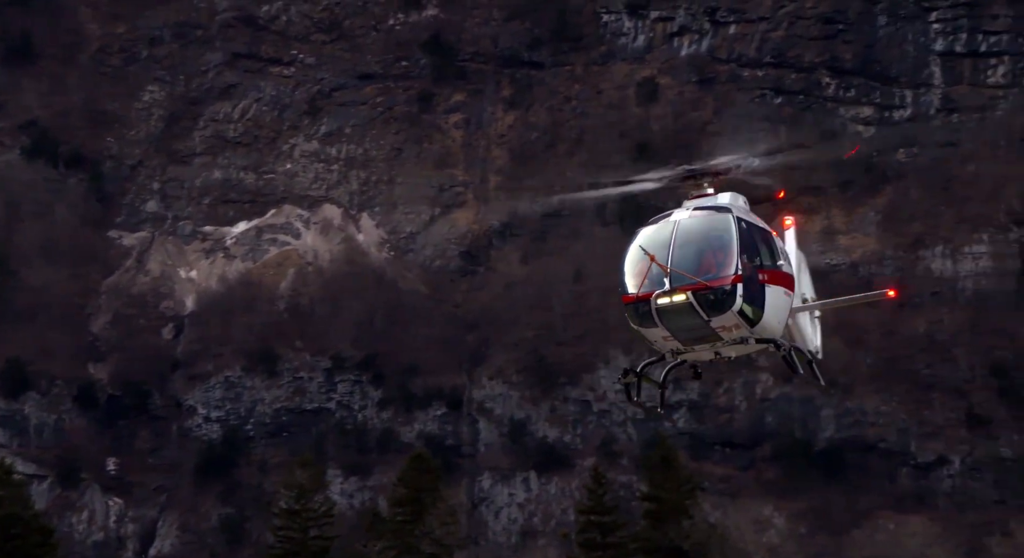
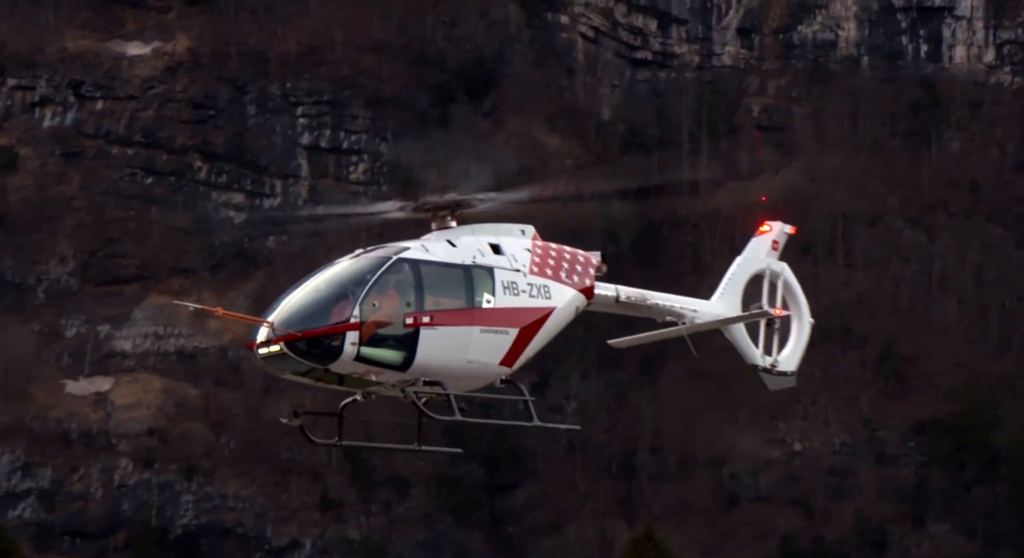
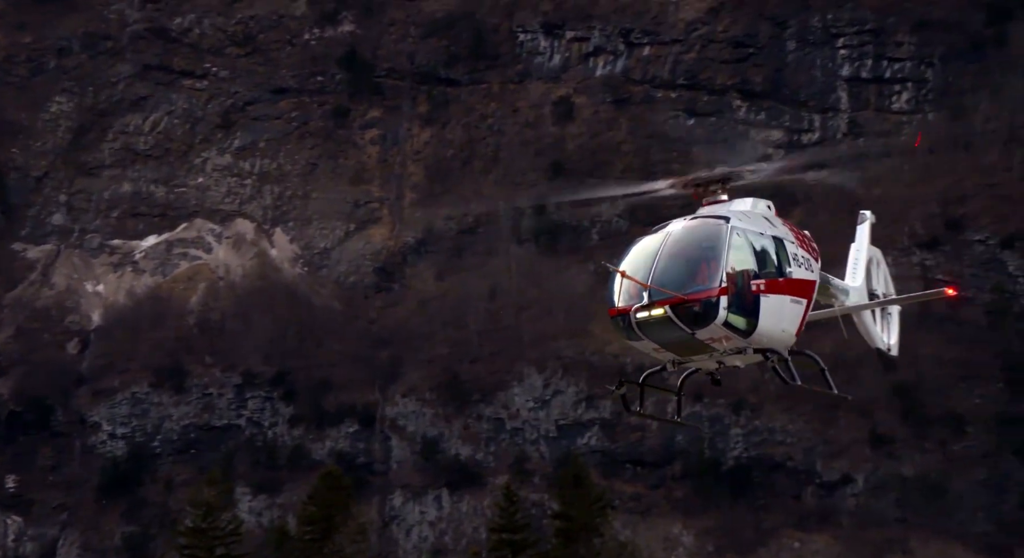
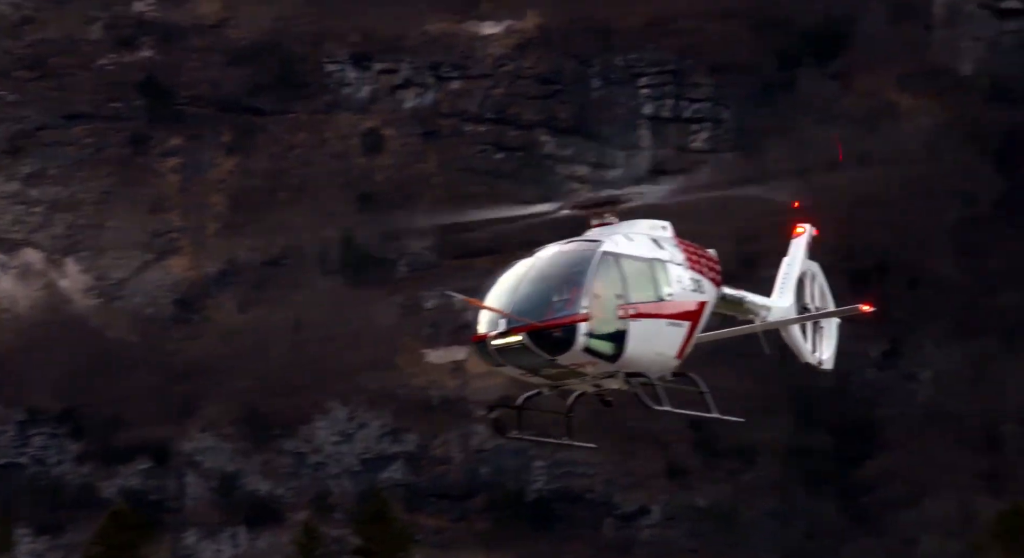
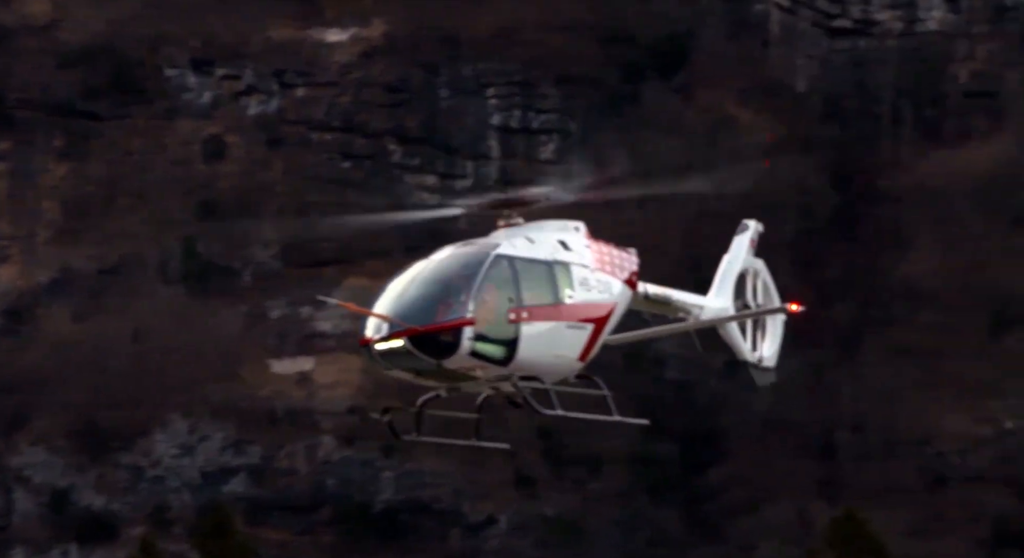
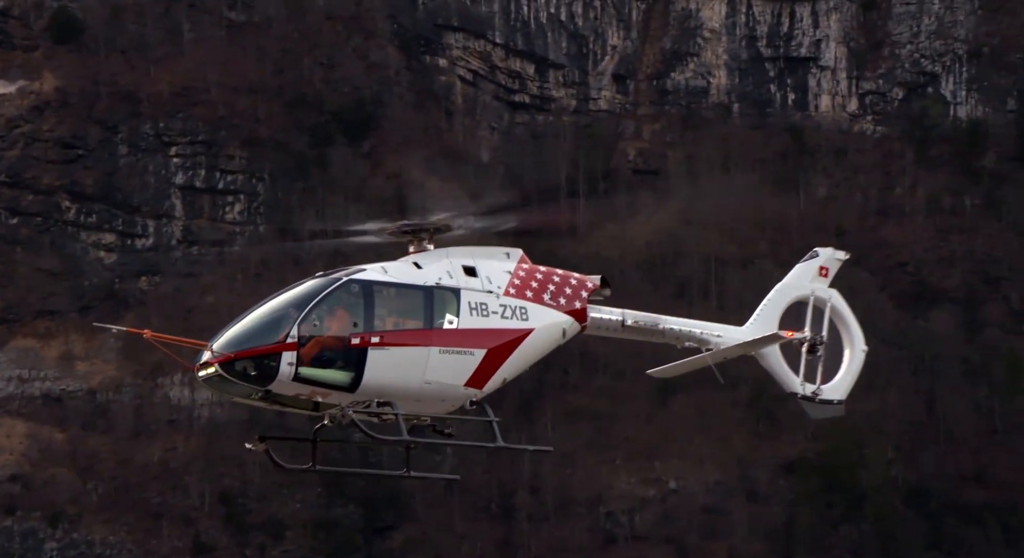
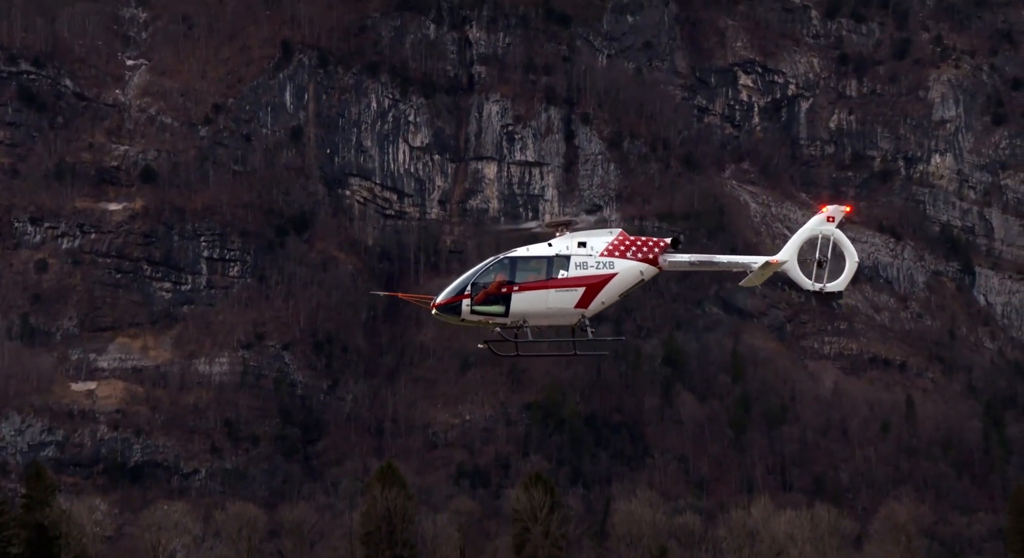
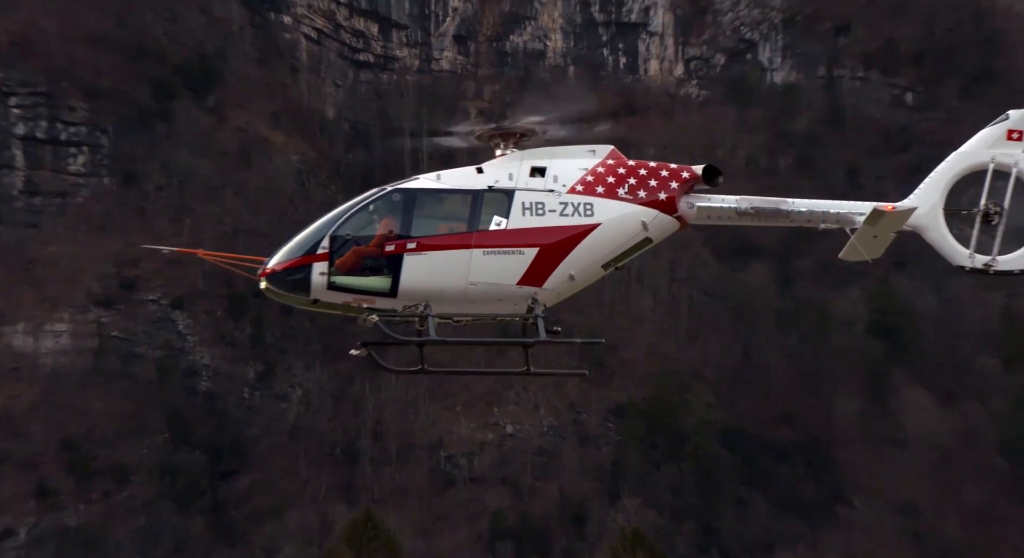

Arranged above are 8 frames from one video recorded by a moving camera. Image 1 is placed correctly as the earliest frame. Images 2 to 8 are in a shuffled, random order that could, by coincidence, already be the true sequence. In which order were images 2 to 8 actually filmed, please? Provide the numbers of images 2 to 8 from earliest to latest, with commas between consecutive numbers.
3, 4, 5, 2, 6, 8, 7
